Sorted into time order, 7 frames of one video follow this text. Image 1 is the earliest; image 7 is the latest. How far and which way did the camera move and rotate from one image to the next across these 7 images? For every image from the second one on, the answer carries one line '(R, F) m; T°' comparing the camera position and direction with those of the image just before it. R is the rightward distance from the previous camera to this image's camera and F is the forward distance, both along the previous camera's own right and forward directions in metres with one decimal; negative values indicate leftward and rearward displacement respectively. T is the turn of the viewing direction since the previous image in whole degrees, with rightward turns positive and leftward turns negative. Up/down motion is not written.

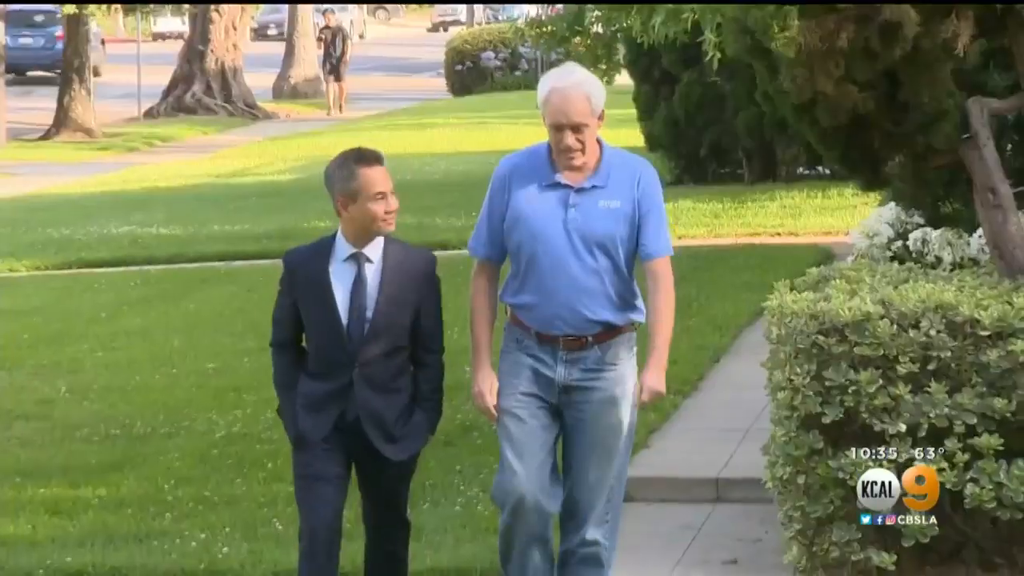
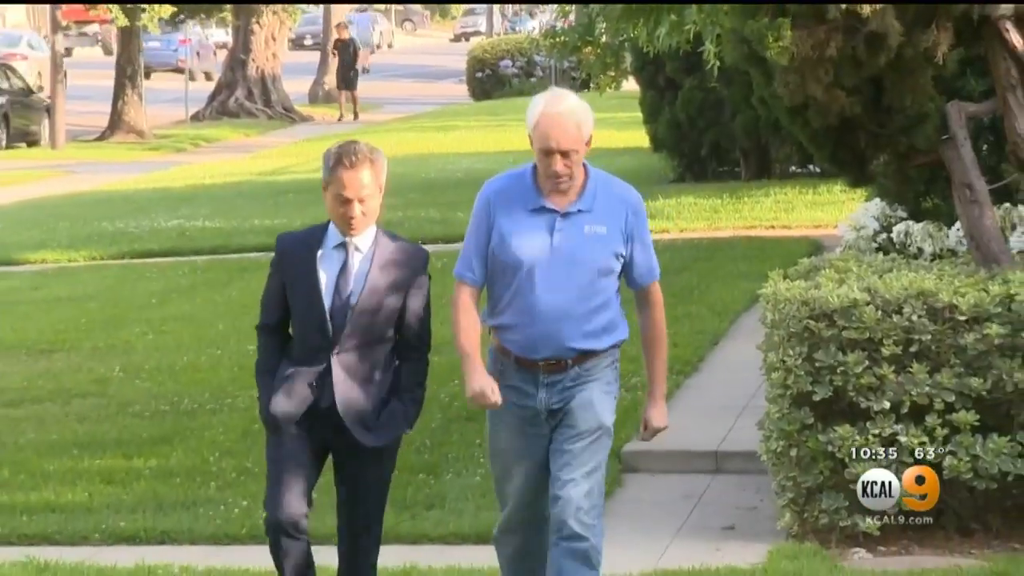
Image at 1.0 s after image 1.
(0.0, -0.6) m; -1°
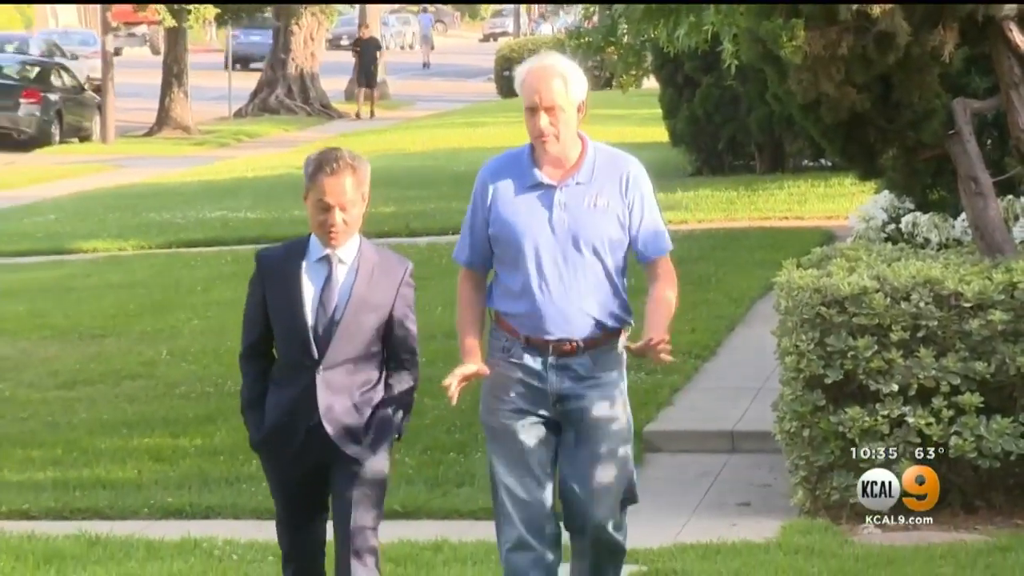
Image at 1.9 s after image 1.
(+0.1, -0.3) m; -1°
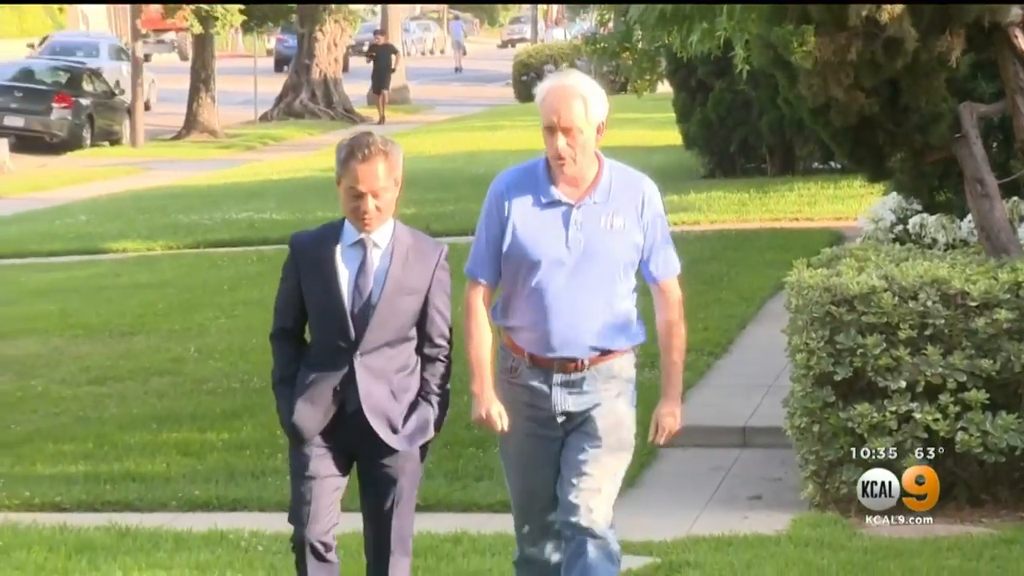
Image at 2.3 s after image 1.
(+0.1, -0.2) m; -1°
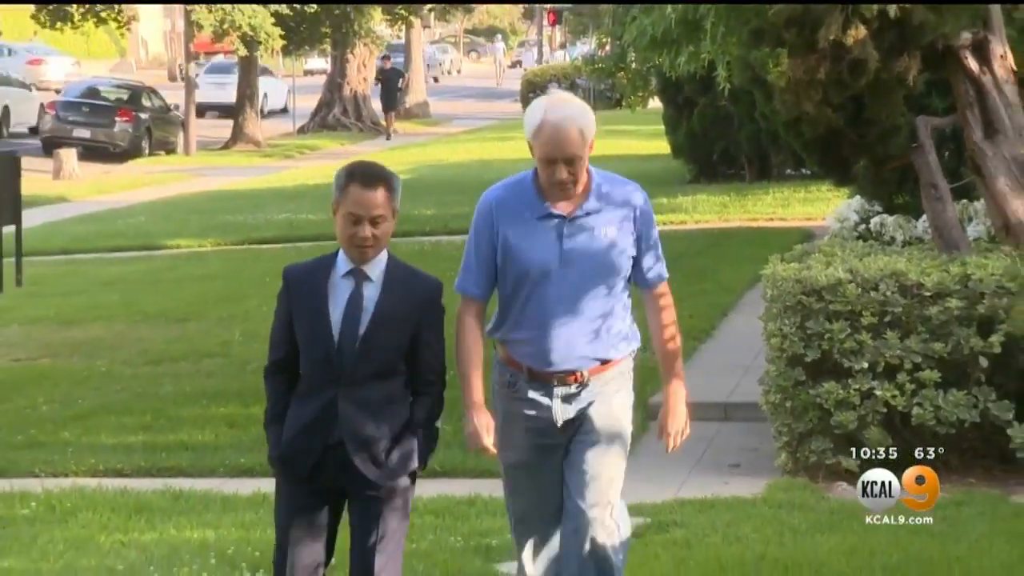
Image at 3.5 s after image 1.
(+0.1, -1.0) m; -1°
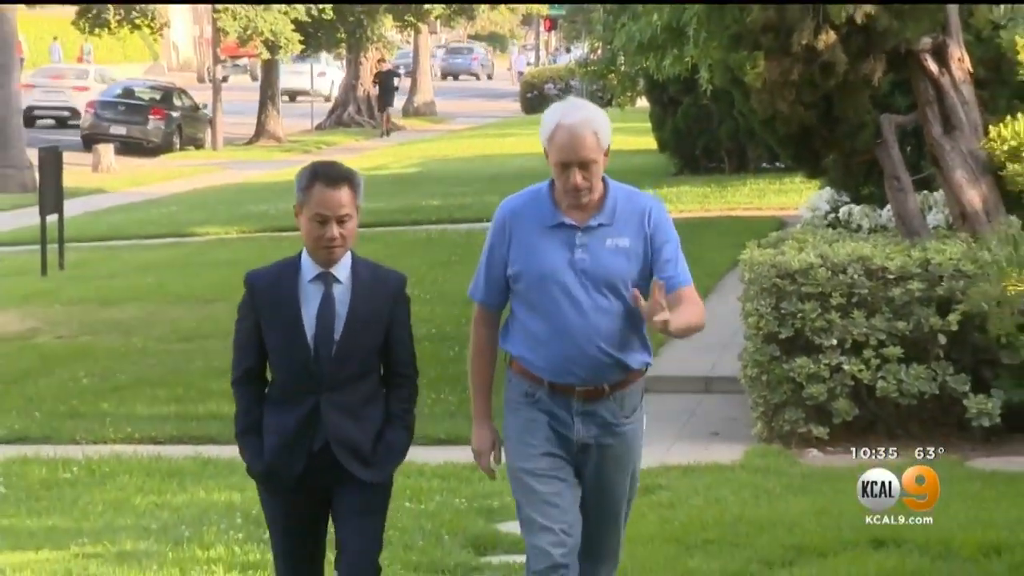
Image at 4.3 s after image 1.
(0.0, -0.8) m; 0°
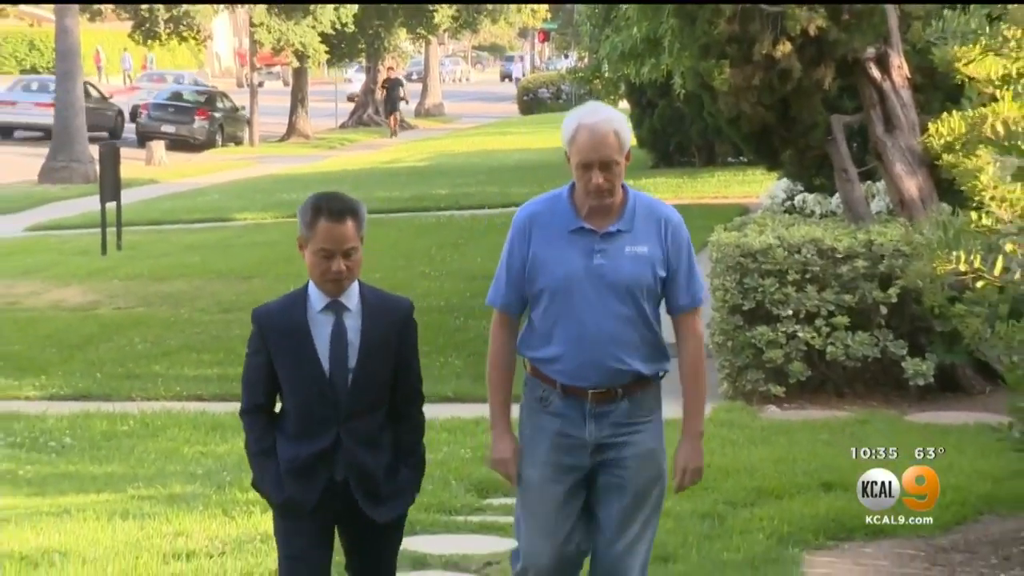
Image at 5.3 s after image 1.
(0.0, -1.3) m; 0°
